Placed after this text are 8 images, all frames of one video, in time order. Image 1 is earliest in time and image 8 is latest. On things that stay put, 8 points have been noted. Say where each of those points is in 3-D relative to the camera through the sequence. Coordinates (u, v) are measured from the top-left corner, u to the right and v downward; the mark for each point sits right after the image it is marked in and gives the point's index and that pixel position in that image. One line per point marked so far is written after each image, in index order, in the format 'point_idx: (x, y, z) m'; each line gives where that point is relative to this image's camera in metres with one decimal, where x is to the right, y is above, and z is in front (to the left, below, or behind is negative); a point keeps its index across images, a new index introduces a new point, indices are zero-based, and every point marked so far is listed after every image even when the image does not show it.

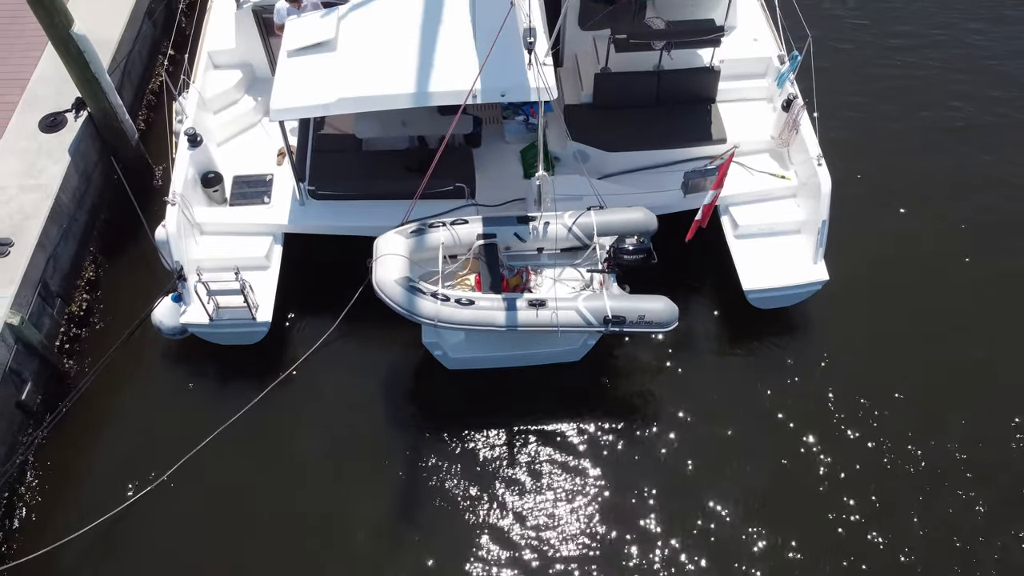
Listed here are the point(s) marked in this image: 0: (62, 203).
0: (-4.7, +0.9, +7.7) m
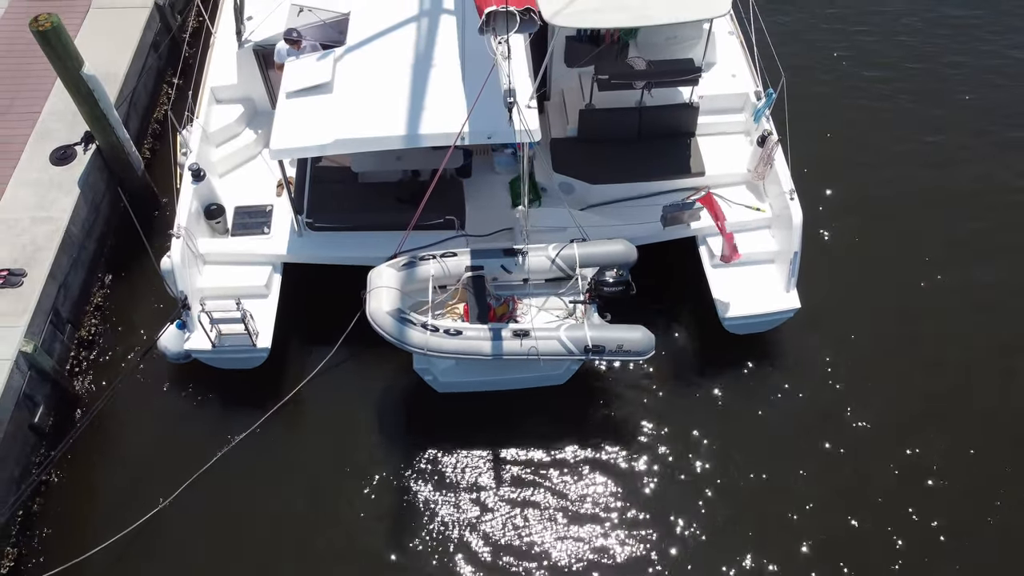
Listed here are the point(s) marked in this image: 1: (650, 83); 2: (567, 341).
0: (-4.8, +0.6, +8.1) m
1: (+1.5, +2.2, +7.8) m
2: (+0.5, -0.5, +7.1) m
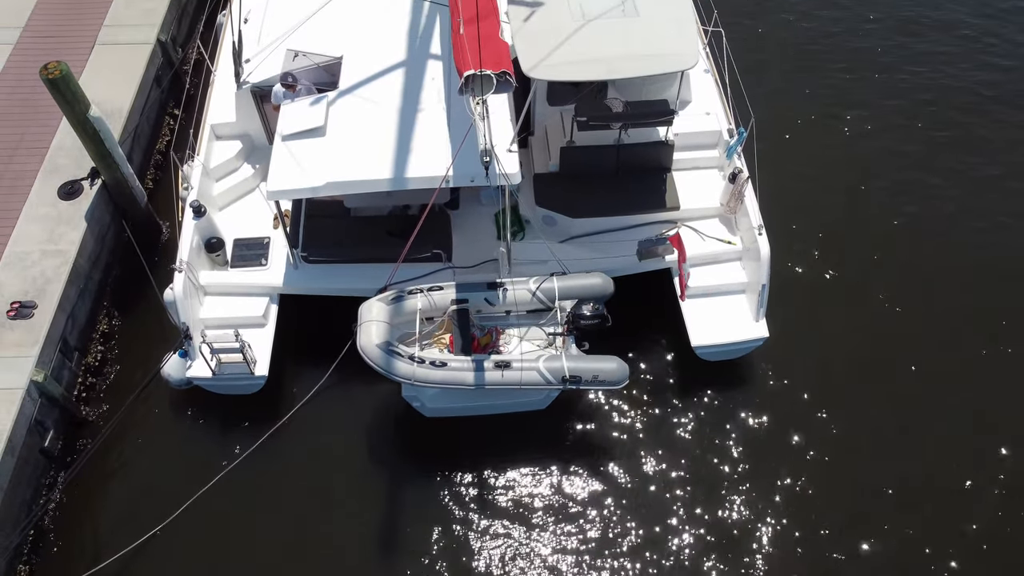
0: (-5.0, +0.3, +8.6) m
1: (+1.3, +1.9, +8.2) m
2: (+0.3, -0.9, +7.6) m
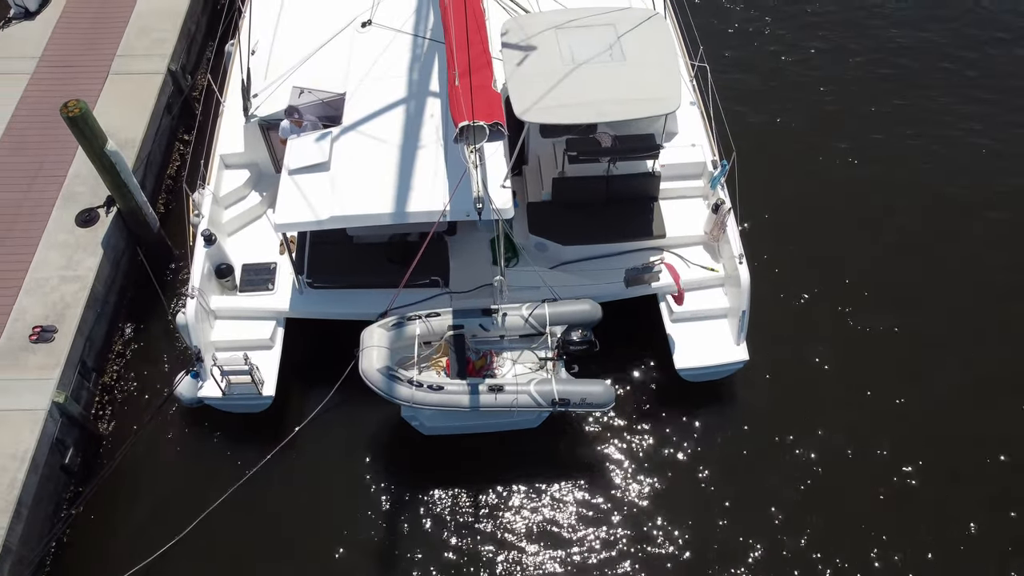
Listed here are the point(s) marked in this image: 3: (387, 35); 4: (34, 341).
0: (-5.1, 0.0, +9.0) m
1: (+1.2, +1.6, +8.7) m
2: (+0.3, -1.2, +8.0) m
3: (-1.6, +3.3, +9.6) m
4: (-5.5, -0.6, +8.5) m
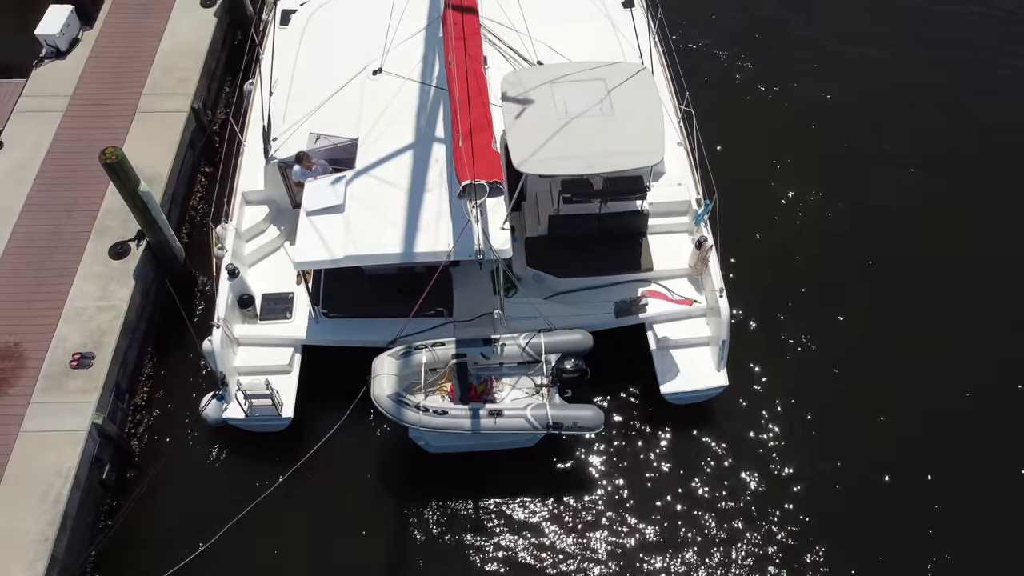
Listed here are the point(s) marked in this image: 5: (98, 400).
0: (-5.1, -0.4, +9.8) m
1: (+1.2, +1.2, +9.5) m
2: (+0.2, -1.6, +8.8) m
3: (-1.6, +2.9, +10.4) m
4: (-5.5, -1.0, +9.3) m
5: (-5.1, -1.4, +9.1) m
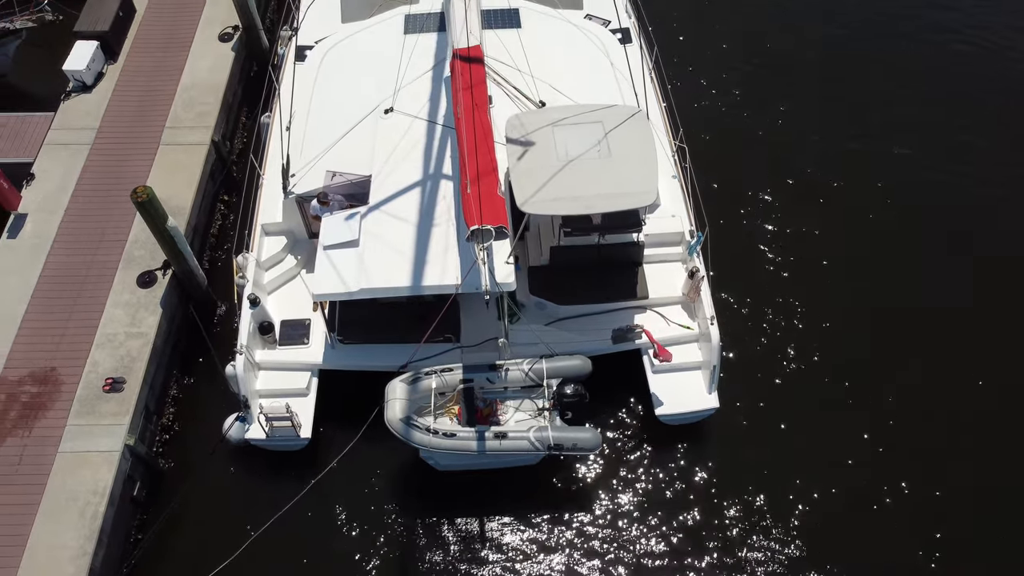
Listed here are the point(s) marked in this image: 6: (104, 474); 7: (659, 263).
0: (-5.1, -0.8, +10.5) m
1: (+1.3, +0.8, +10.1) m
2: (+0.3, -2.0, +9.5) m
3: (-1.6, +2.5, +11.0) m
4: (-5.5, -1.4, +9.9) m
5: (-5.1, -1.8, +9.7) m
6: (-5.2, -2.3, +9.3) m
7: (+2.2, +0.4, +11.1) m
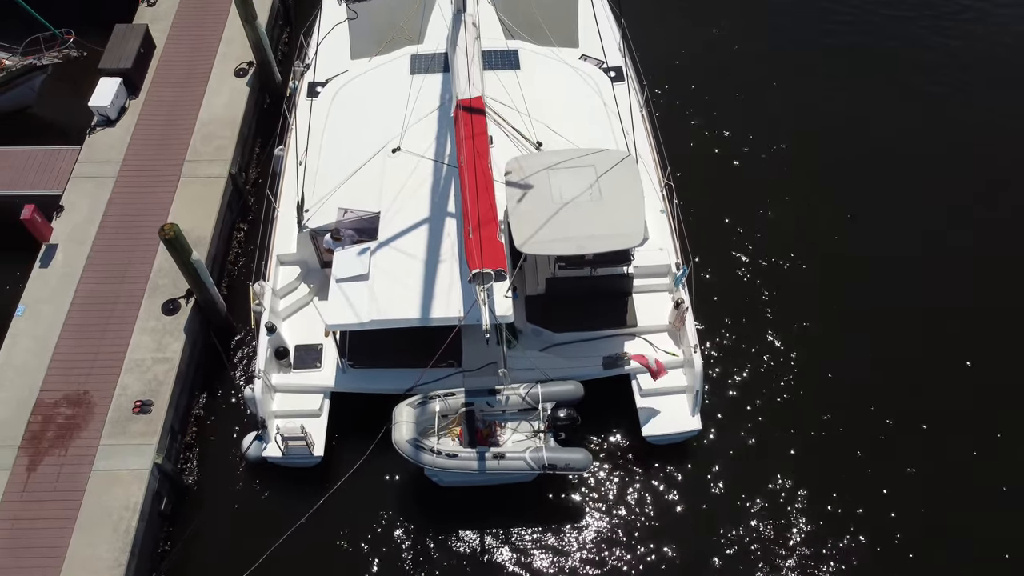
0: (-5.1, -1.2, +11.3) m
1: (+1.2, +0.3, +10.9) m
2: (+0.3, -2.4, +10.3) m
3: (-1.6, +2.1, +11.8) m
4: (-5.5, -1.8, +10.8) m
5: (-5.1, -2.2, +10.6) m
6: (-5.2, -2.8, +10.1) m
7: (+2.2, -0.1, +11.9) m
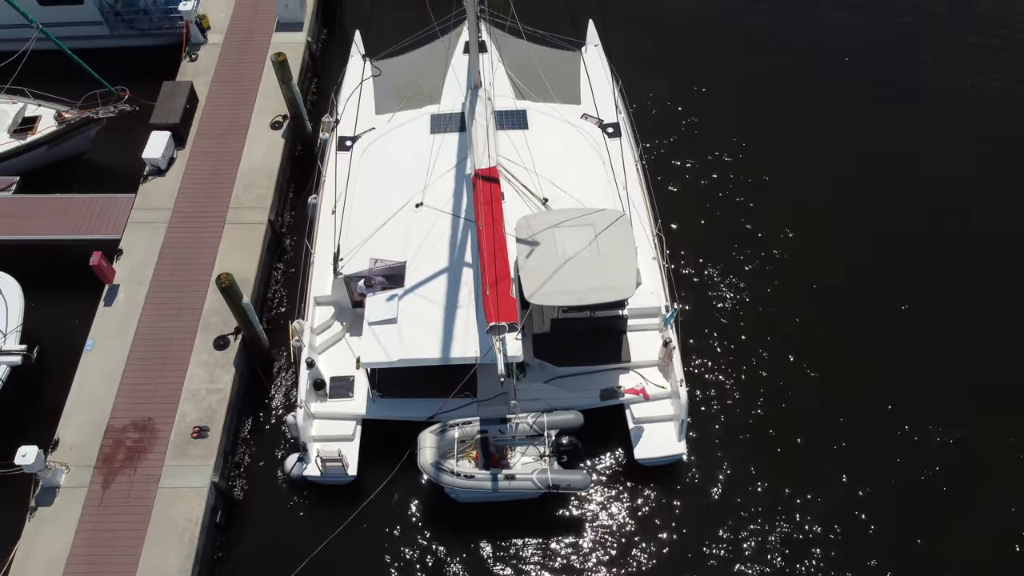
0: (-4.9, -1.9, +12.9) m
1: (+1.4, -0.4, +12.5) m
2: (+0.4, -3.1, +11.9) m
3: (-1.4, +1.4, +13.4) m
4: (-5.3, -2.5, +12.4) m
5: (-4.9, -2.9, +12.2) m
6: (-5.0, -3.5, +11.8) m
7: (+2.3, -0.8, +13.5) m
